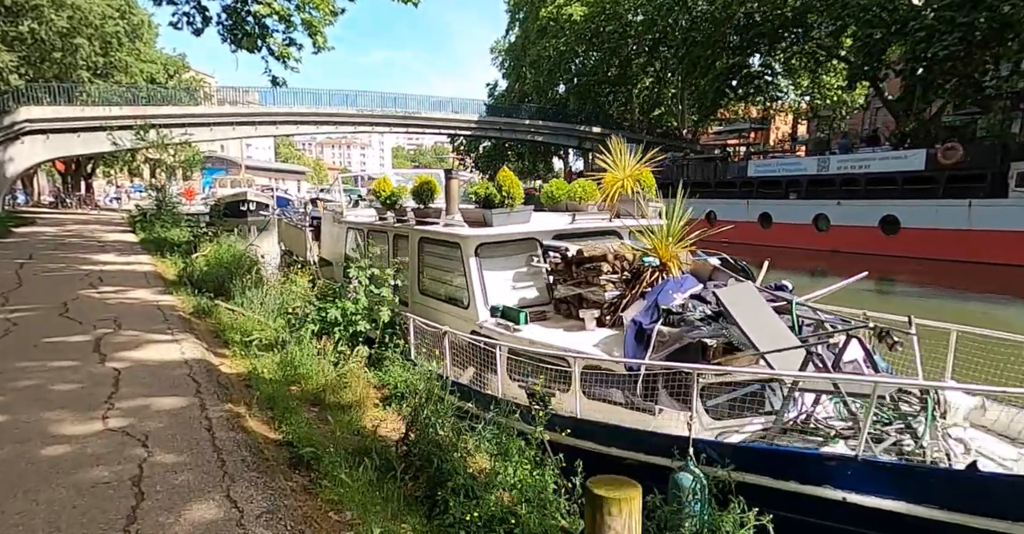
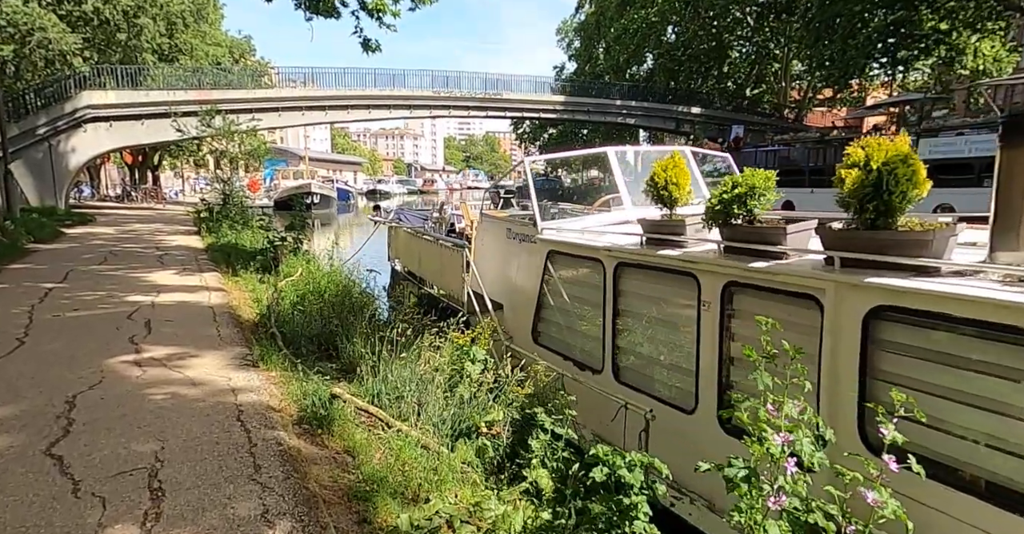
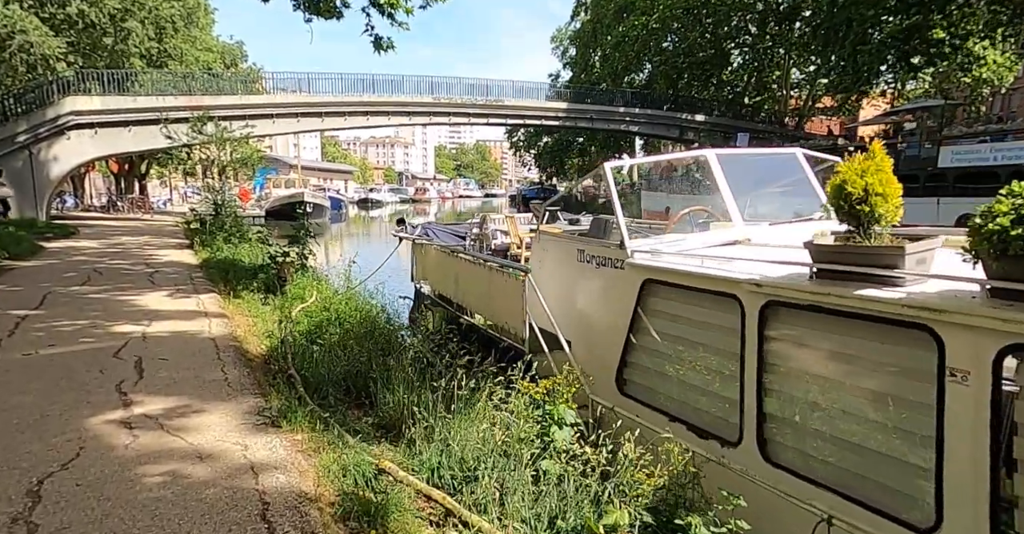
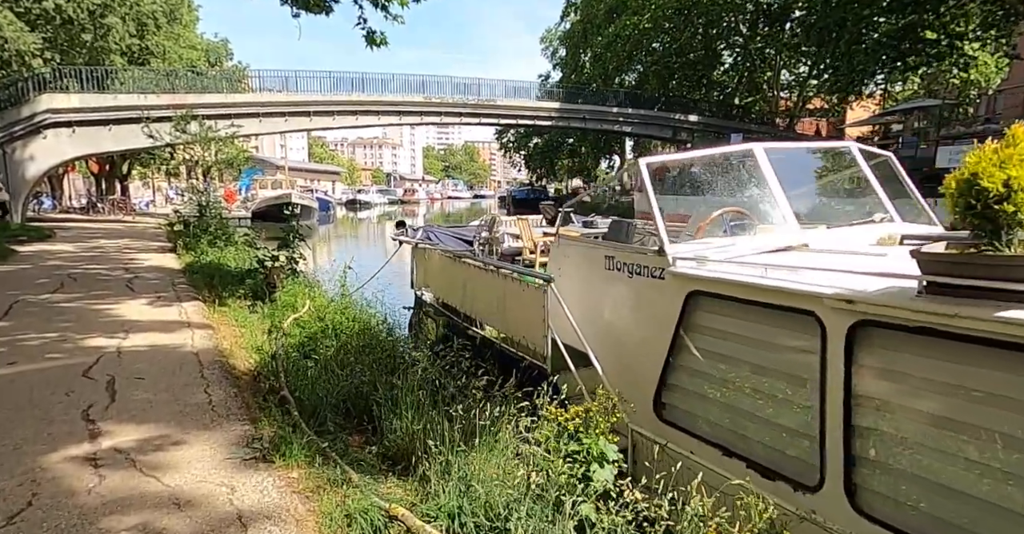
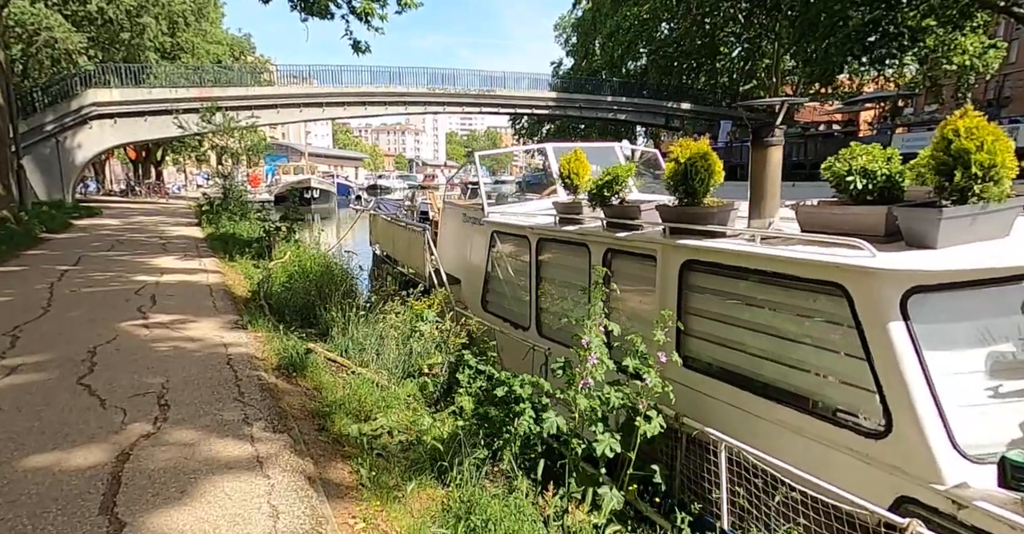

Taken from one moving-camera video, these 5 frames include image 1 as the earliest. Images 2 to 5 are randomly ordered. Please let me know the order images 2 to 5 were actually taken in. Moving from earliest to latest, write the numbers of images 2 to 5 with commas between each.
5, 2, 3, 4
